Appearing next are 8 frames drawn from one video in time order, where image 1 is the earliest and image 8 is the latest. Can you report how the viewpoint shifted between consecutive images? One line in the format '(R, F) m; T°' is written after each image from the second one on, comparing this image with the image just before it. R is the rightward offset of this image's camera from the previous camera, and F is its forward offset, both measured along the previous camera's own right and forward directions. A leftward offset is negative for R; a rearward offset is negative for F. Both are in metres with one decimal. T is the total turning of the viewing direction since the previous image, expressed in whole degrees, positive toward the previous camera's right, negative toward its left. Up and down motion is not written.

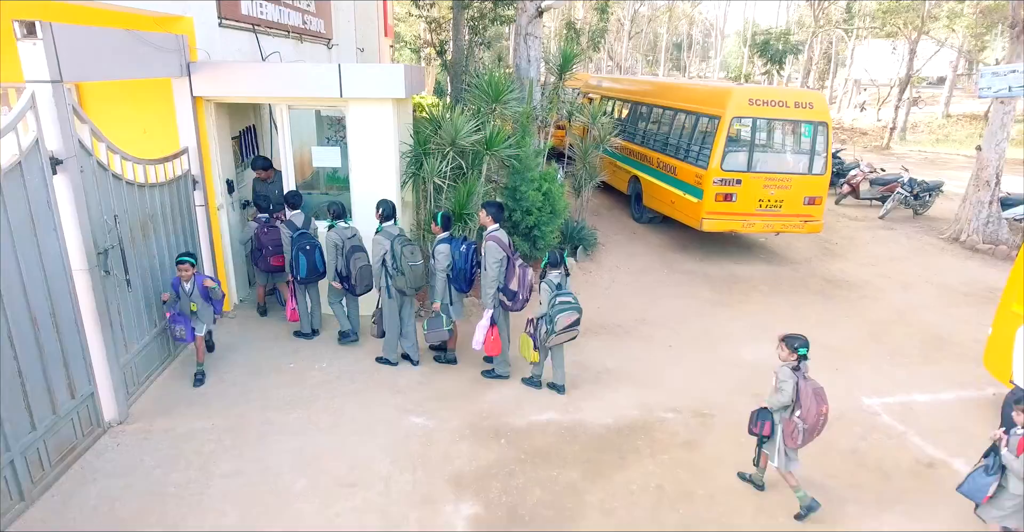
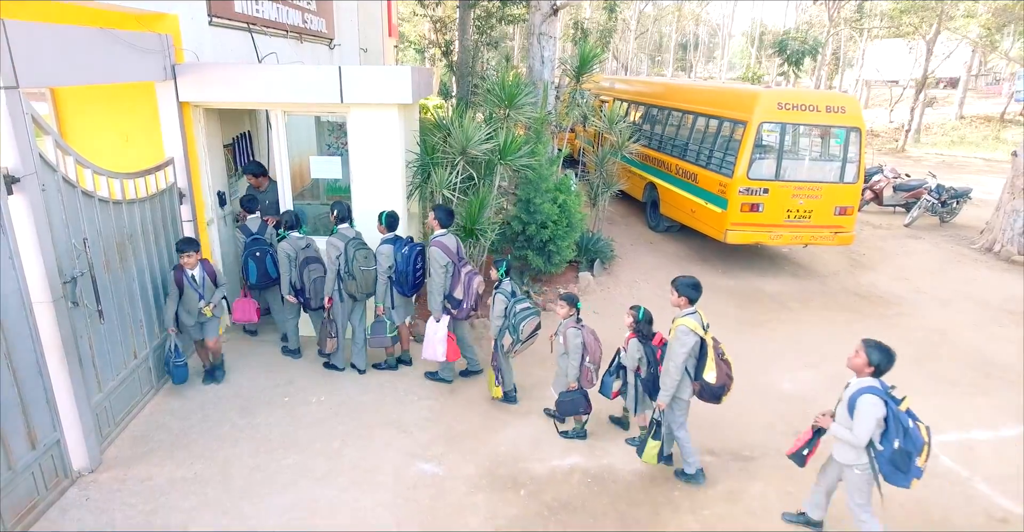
(-0.1, +0.5) m; 0°
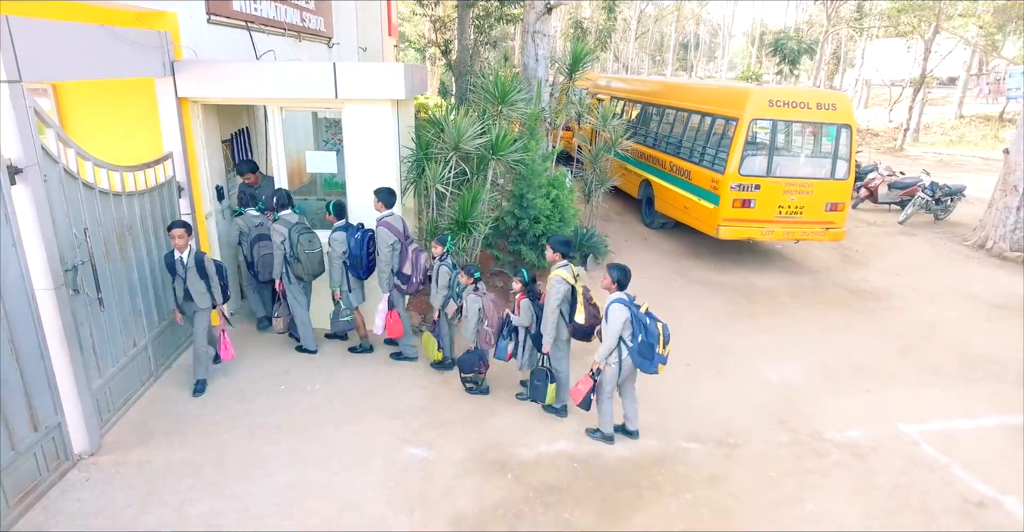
(+0.1, -0.1) m; 0°
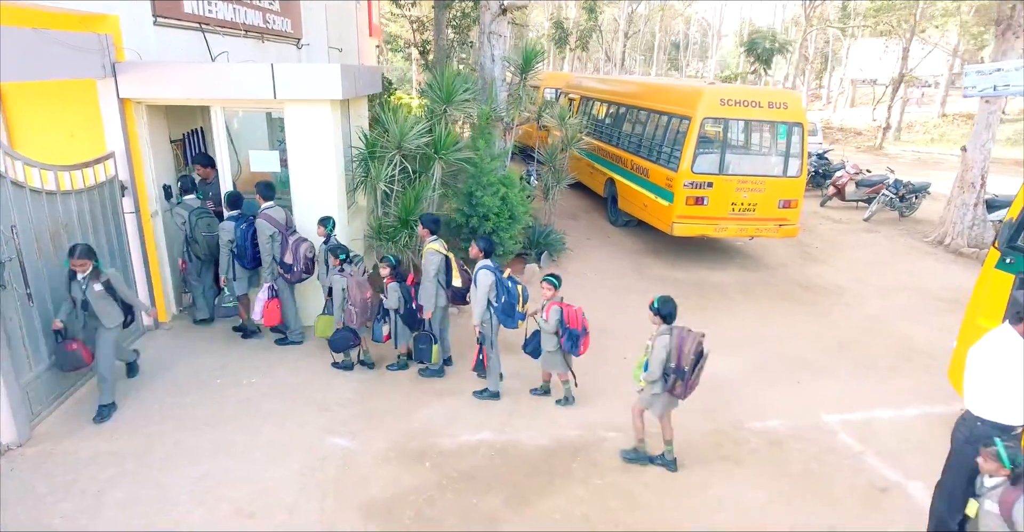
(+0.6, -0.1) m; 0°
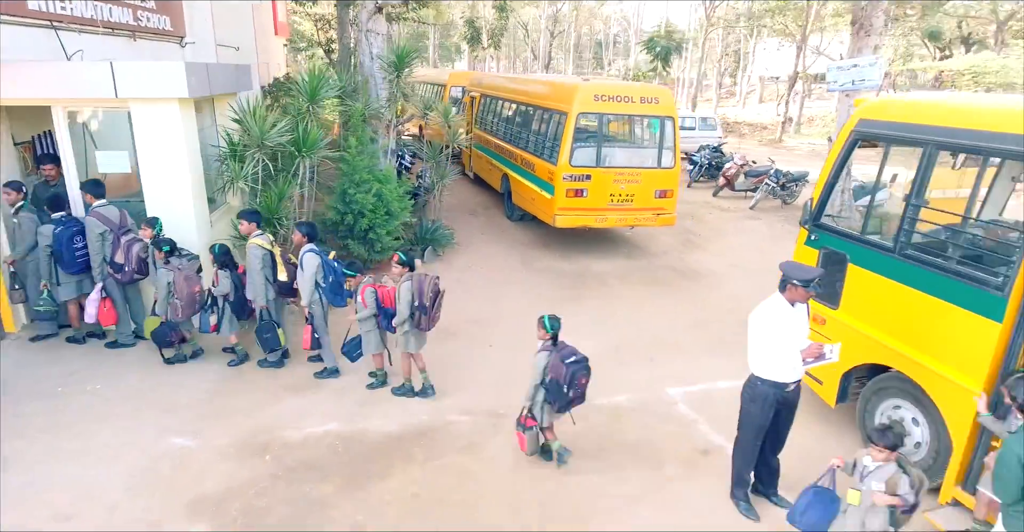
(+0.8, -0.2) m; +6°
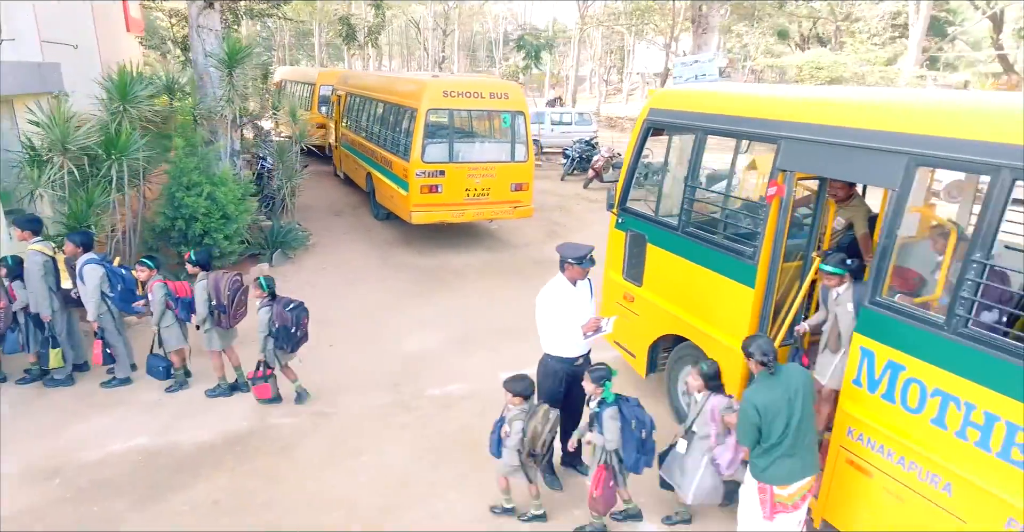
(+0.7, -0.1) m; +8°
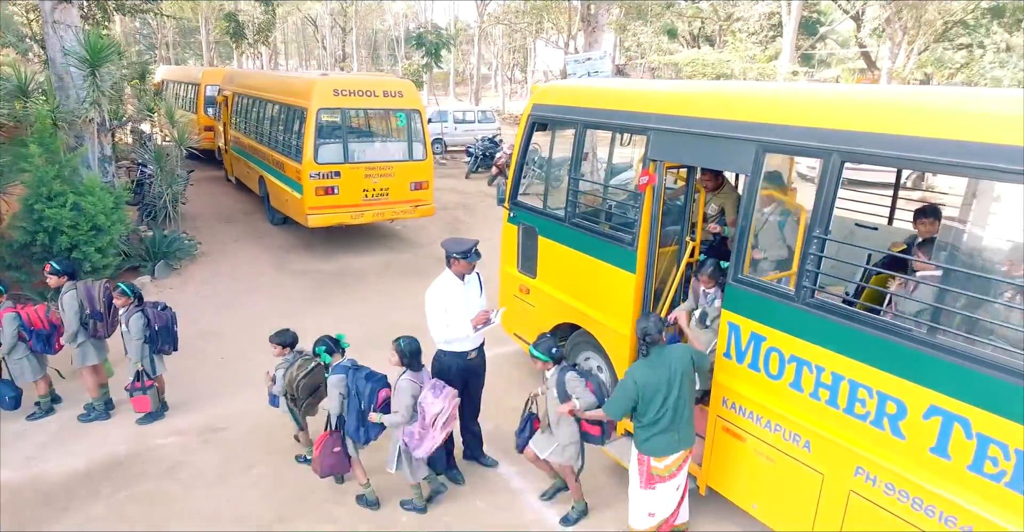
(+0.2, 0.0) m; +8°
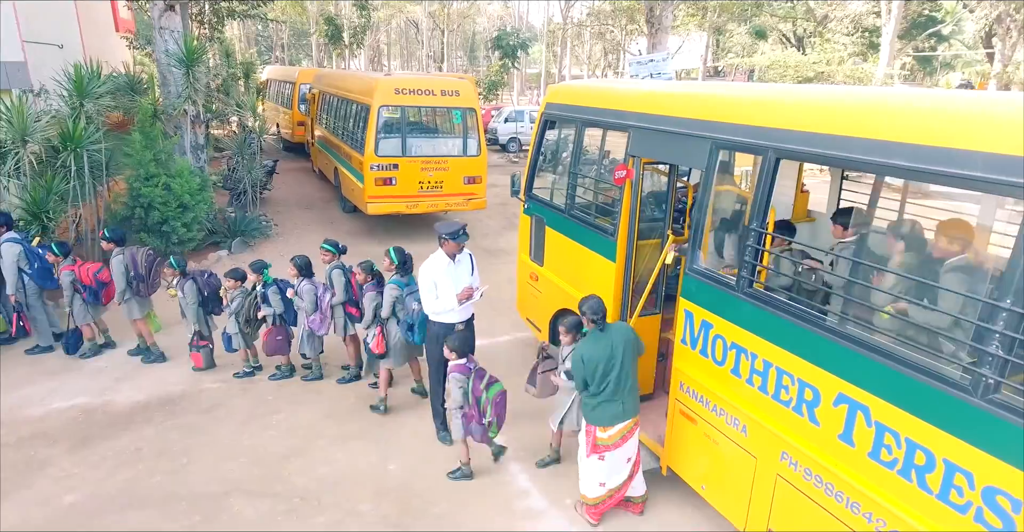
(+0.7, -0.4) m; -8°
